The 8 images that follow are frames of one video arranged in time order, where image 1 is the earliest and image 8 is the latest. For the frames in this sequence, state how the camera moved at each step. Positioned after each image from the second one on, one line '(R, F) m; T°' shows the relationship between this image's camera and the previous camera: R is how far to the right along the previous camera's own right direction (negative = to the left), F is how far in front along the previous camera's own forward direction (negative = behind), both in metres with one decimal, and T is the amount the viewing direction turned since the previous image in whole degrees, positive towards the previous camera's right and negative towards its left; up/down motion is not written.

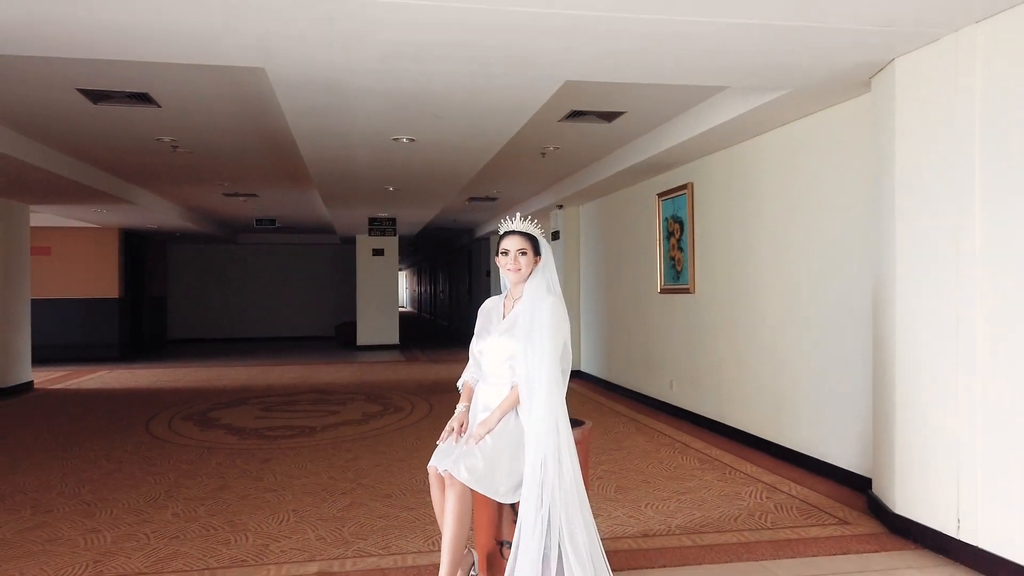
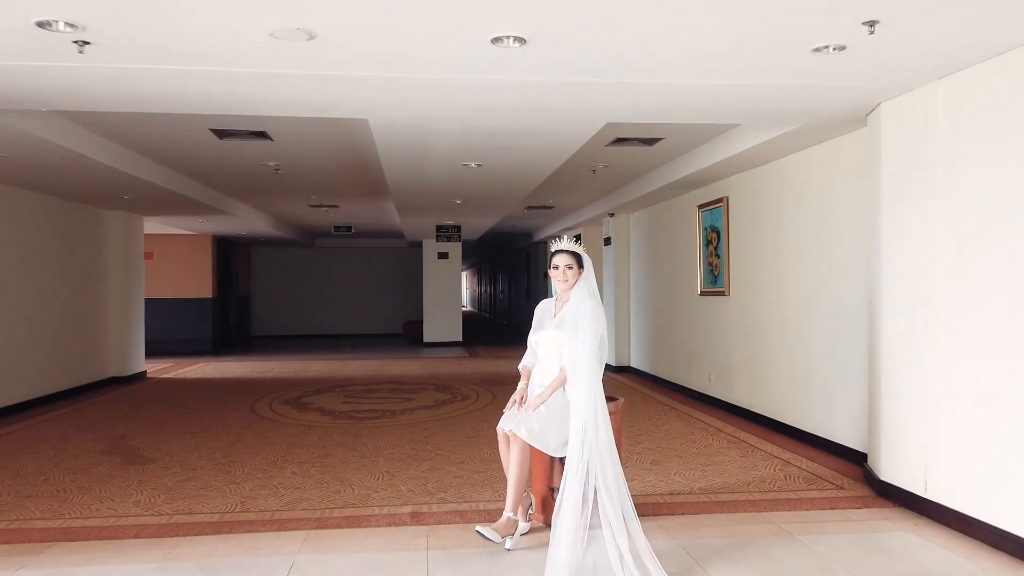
(0.0, -0.9) m; -4°
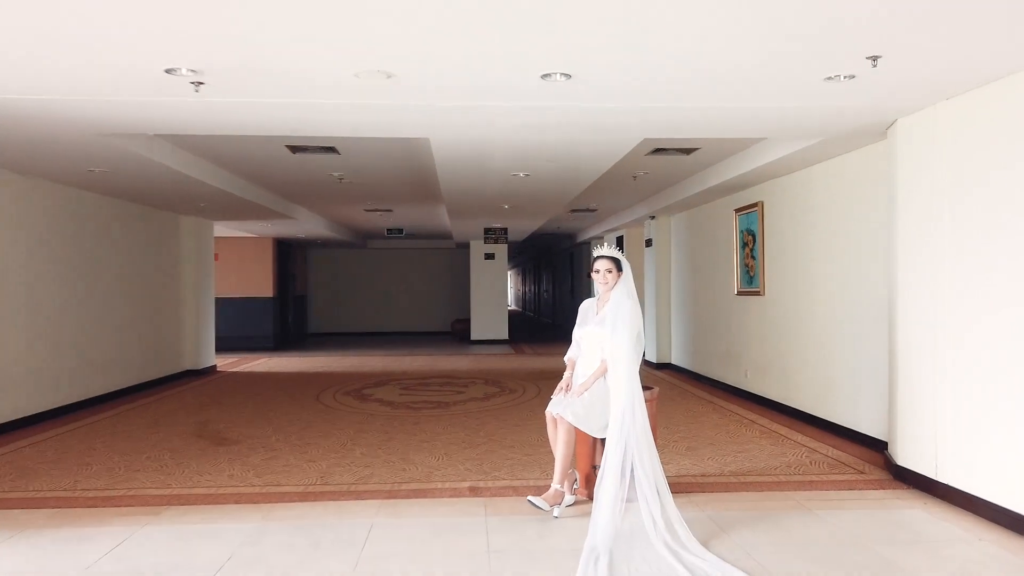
(0.0, -0.5) m; -3°
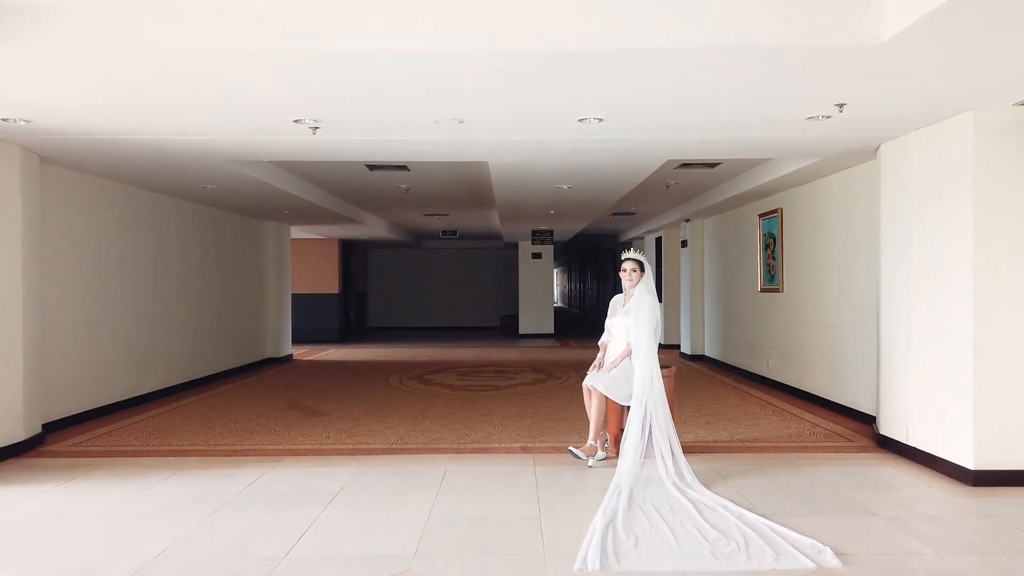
(0.0, -1.0) m; -3°
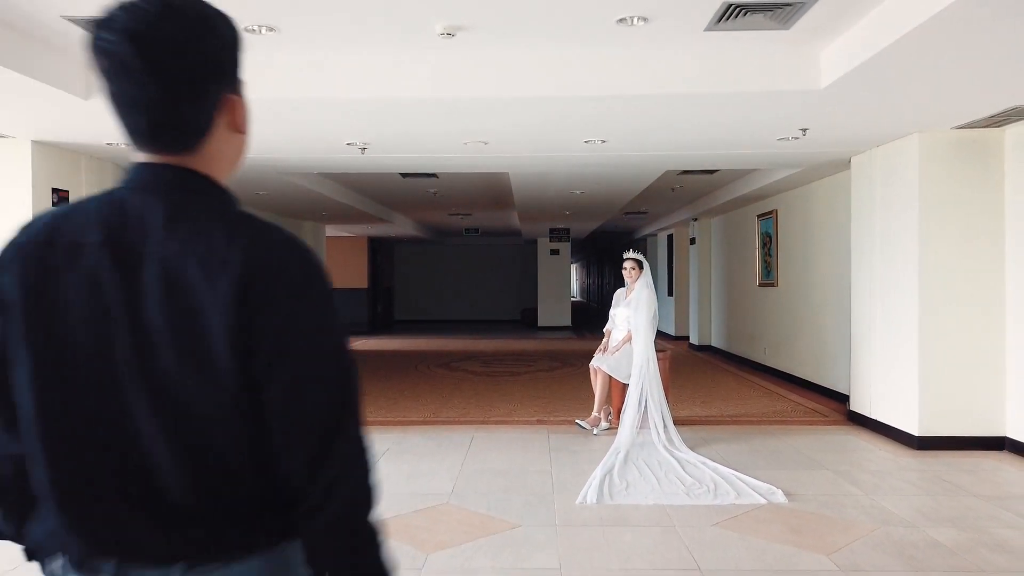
(0.0, -0.9) m; -2°
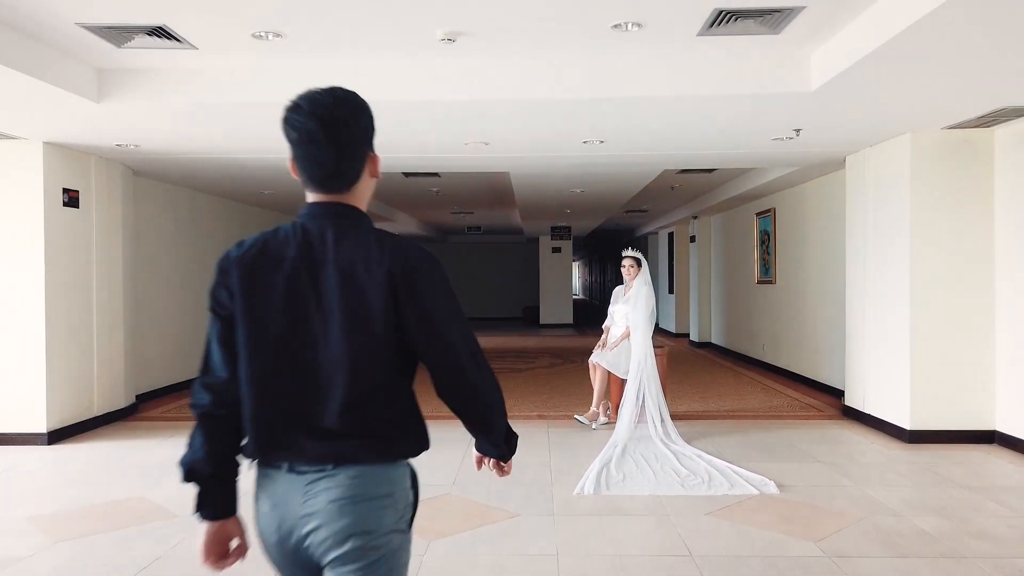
(0.0, -0.1) m; 0°
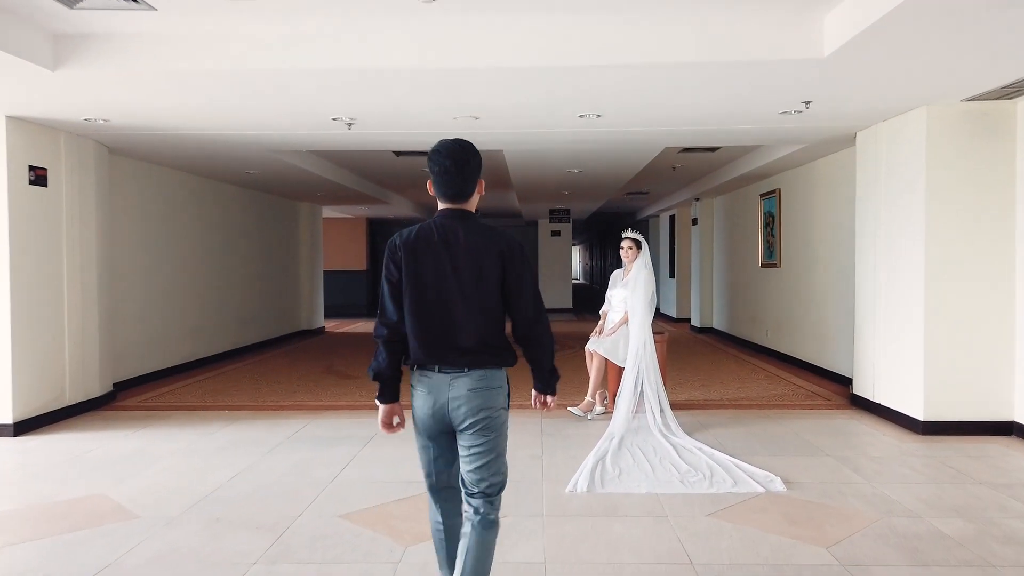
(+0.1, +0.3) m; 0°
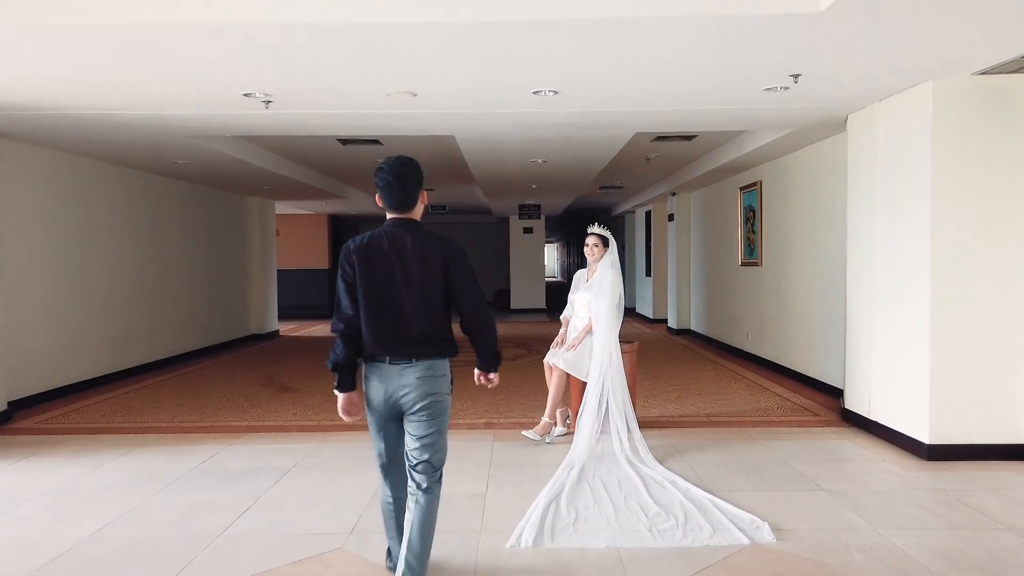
(+0.2, +0.7) m; +1°
